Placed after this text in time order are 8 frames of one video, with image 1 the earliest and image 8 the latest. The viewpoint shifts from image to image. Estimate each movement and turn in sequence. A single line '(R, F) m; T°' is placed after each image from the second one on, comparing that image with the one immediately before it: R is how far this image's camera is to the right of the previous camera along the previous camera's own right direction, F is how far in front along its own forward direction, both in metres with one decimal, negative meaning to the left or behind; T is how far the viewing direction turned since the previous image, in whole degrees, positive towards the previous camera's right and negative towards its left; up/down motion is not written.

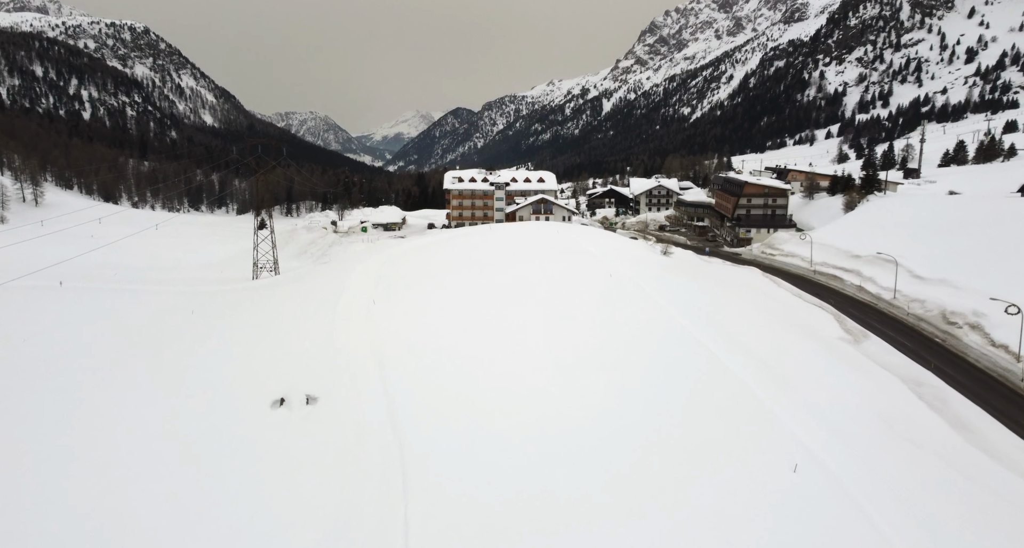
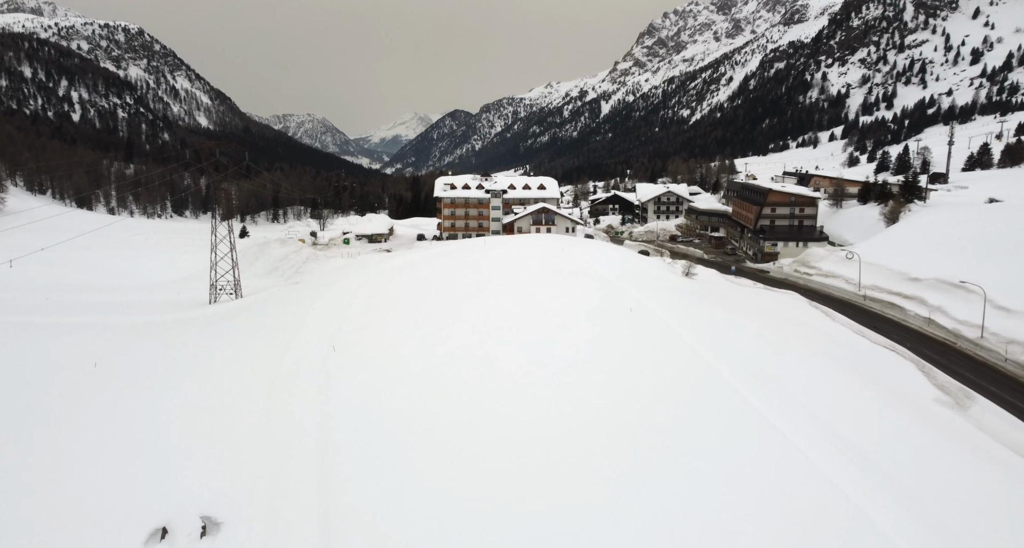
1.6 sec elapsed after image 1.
(0.0, +3.7) m; 0°
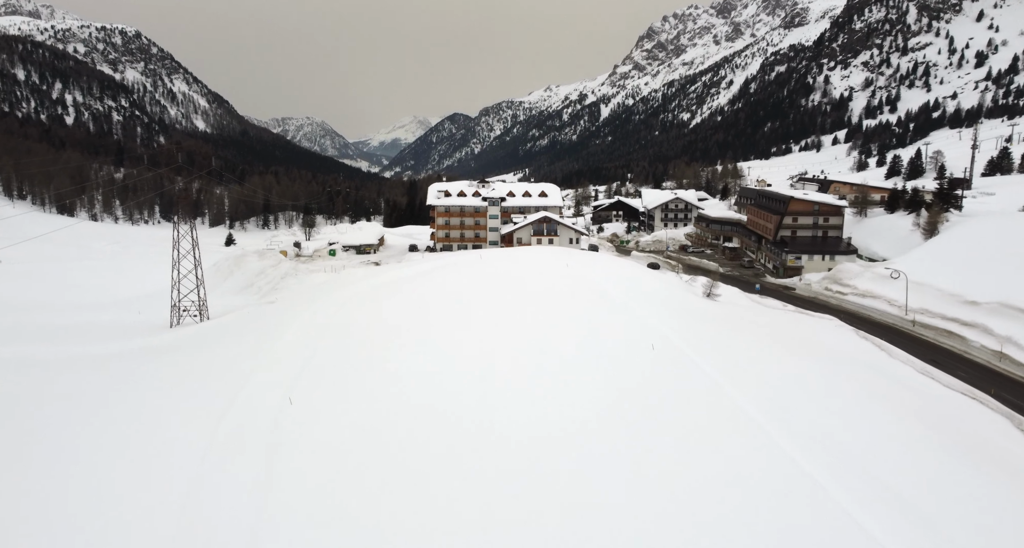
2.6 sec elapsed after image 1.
(0.0, +2.7) m; 0°
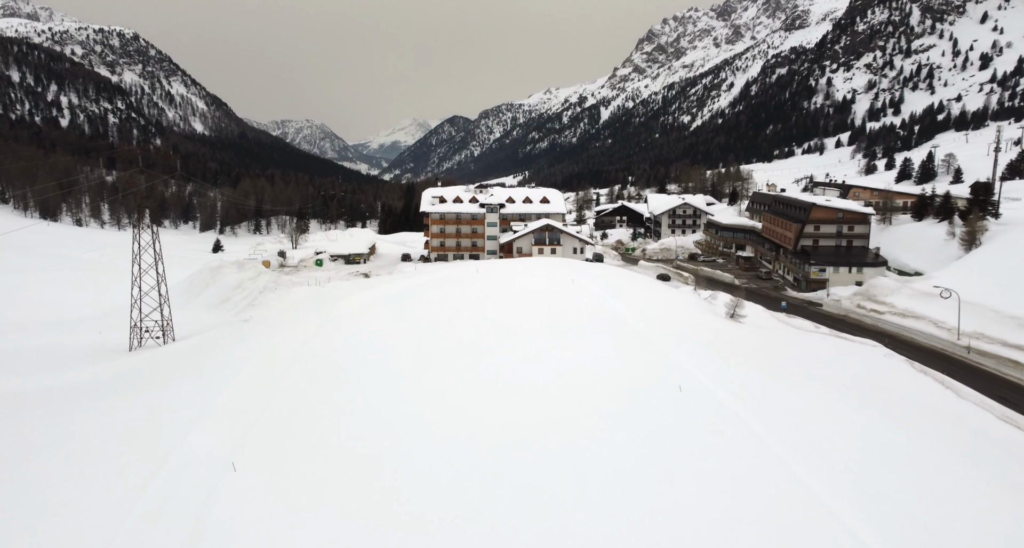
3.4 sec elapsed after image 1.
(0.0, +2.2) m; 0°
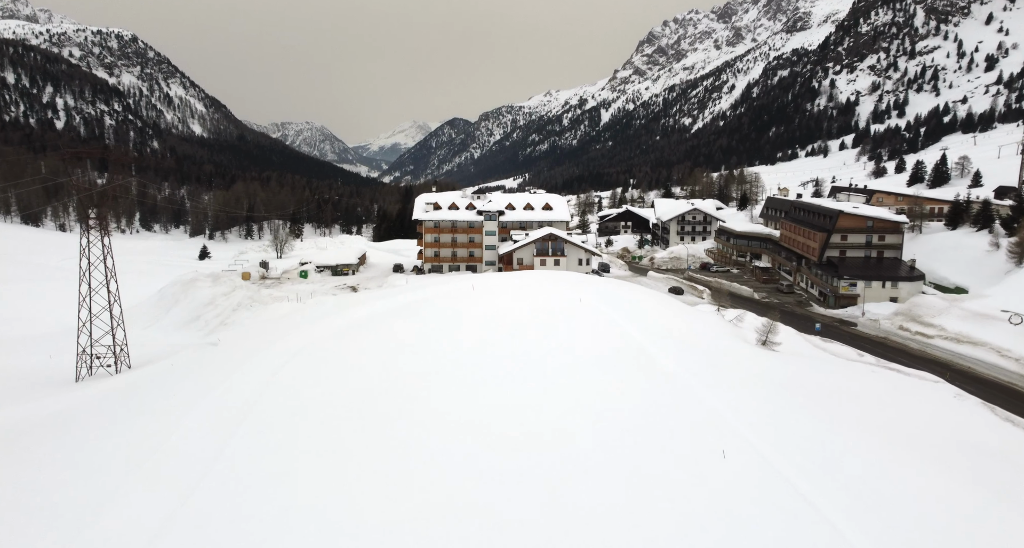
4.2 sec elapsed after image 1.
(0.0, +2.3) m; 0°
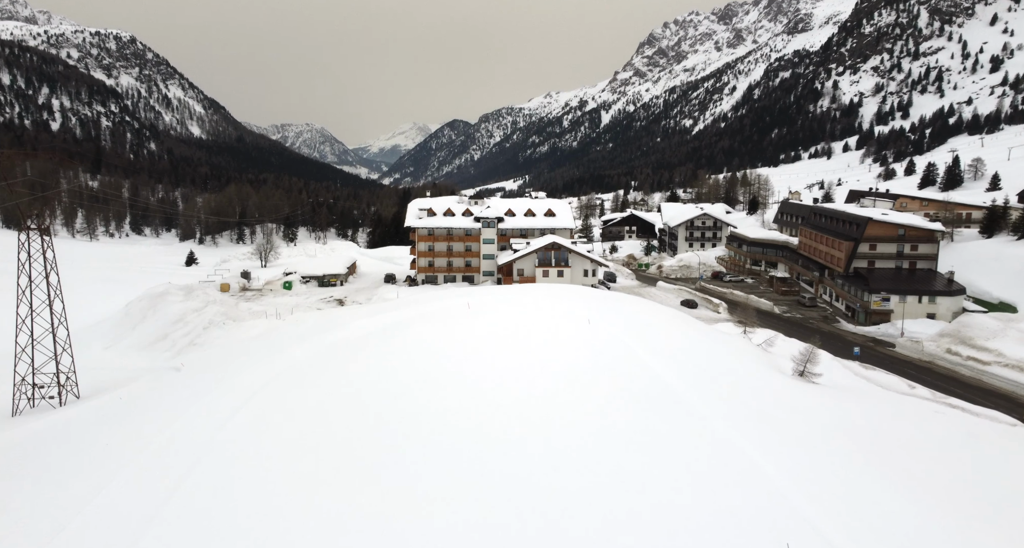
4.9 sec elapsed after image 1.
(0.0, +2.1) m; 0°
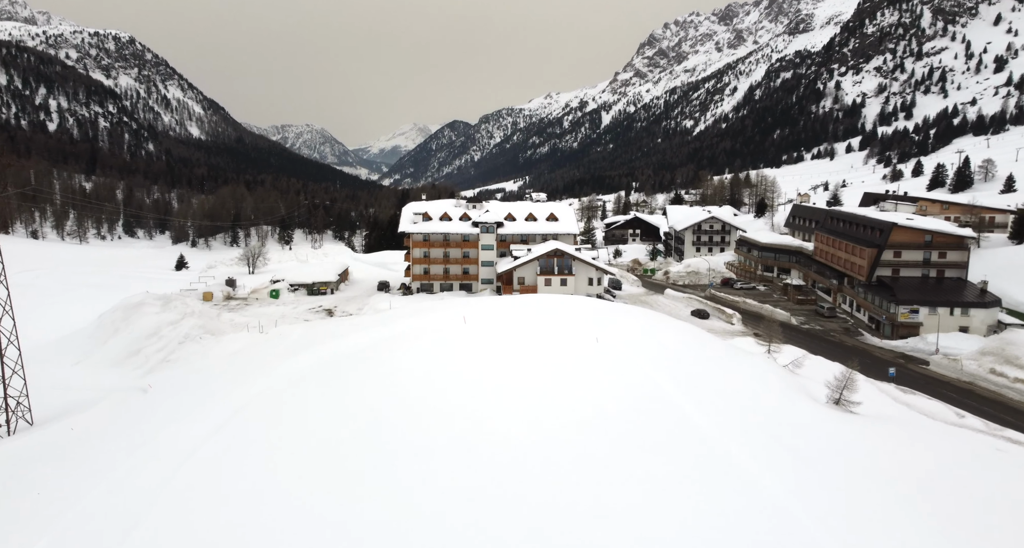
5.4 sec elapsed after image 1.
(0.0, +1.5) m; 0°
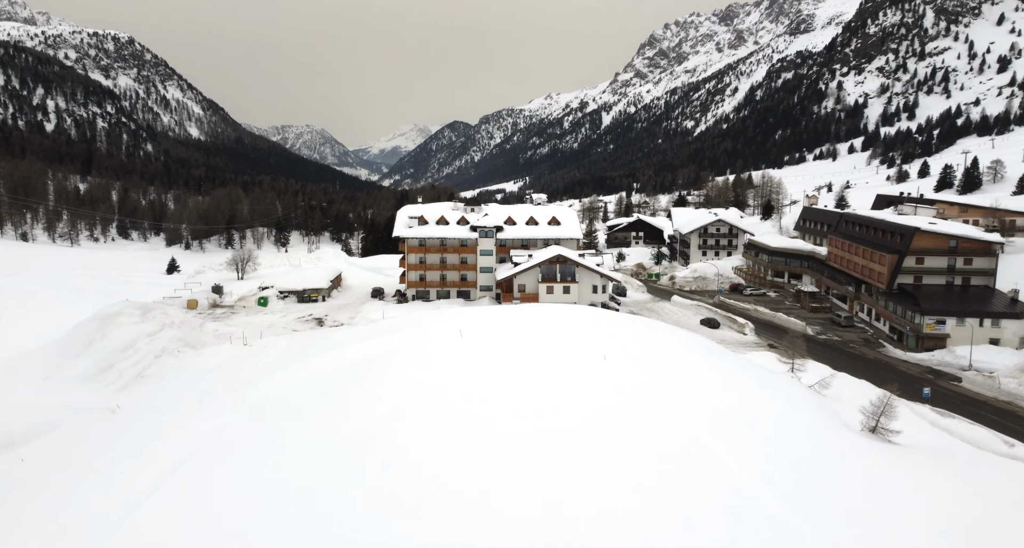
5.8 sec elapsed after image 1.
(0.0, +1.2) m; 0°
